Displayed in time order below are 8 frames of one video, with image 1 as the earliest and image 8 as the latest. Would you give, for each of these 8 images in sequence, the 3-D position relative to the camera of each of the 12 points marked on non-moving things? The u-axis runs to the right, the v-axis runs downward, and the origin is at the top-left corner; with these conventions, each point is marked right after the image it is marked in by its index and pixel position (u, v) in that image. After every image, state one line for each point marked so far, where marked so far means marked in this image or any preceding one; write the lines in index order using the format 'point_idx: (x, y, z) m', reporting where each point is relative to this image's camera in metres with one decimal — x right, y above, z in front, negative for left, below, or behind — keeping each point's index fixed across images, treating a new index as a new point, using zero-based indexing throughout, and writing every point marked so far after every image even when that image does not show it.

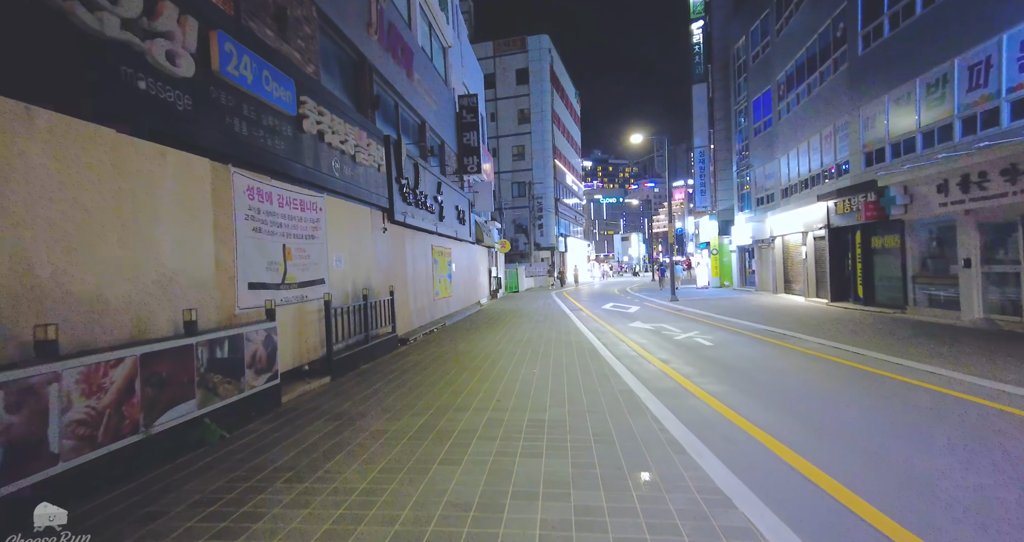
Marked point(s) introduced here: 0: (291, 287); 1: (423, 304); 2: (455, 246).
0: (-3.1, -0.2, +6.5) m
1: (-2.6, -1.0, +13.6) m
2: (-2.2, +1.0, +18.1) m
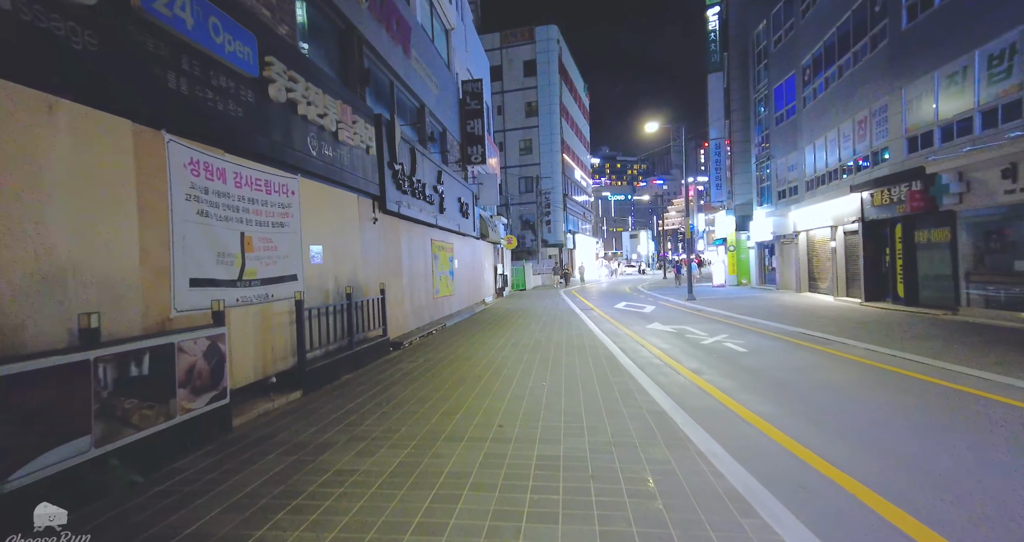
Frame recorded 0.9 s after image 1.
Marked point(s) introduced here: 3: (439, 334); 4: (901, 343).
0: (-3.1, -0.2, +5.4) m
1: (-2.4, -0.9, +12.5) m
2: (-2.0, +1.1, +16.9) m
3: (-1.9, -1.6, +11.9) m
4: (+8.1, -1.5, +9.7) m
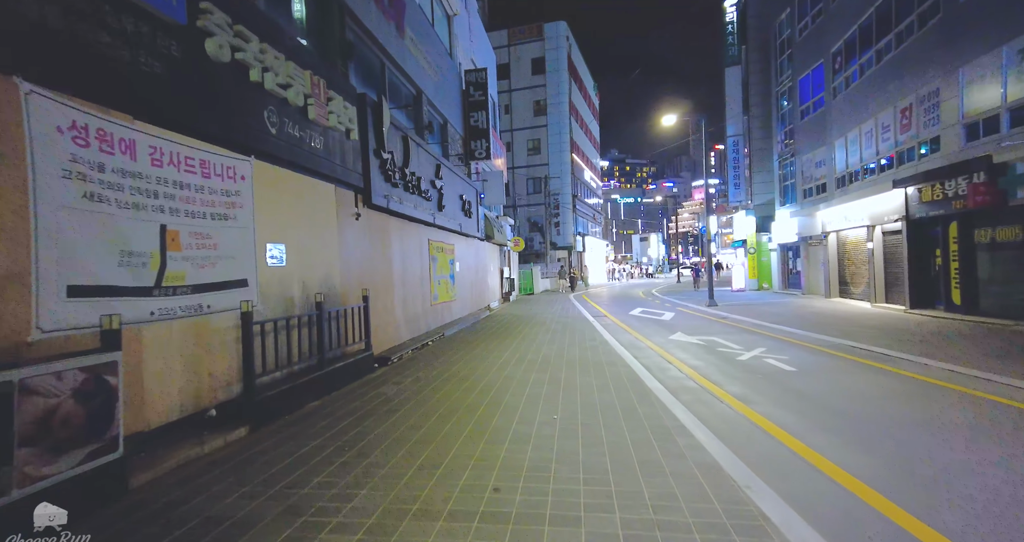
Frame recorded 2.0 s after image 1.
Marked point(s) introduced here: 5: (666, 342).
0: (-3.0, -0.2, +4.2) m
1: (-2.3, -1.0, +11.2) m
2: (-1.8, +1.0, +15.7) m
3: (-1.8, -1.7, +10.6) m
4: (+8.2, -1.6, +8.3) m
5: (+3.7, -1.7, +11.1) m
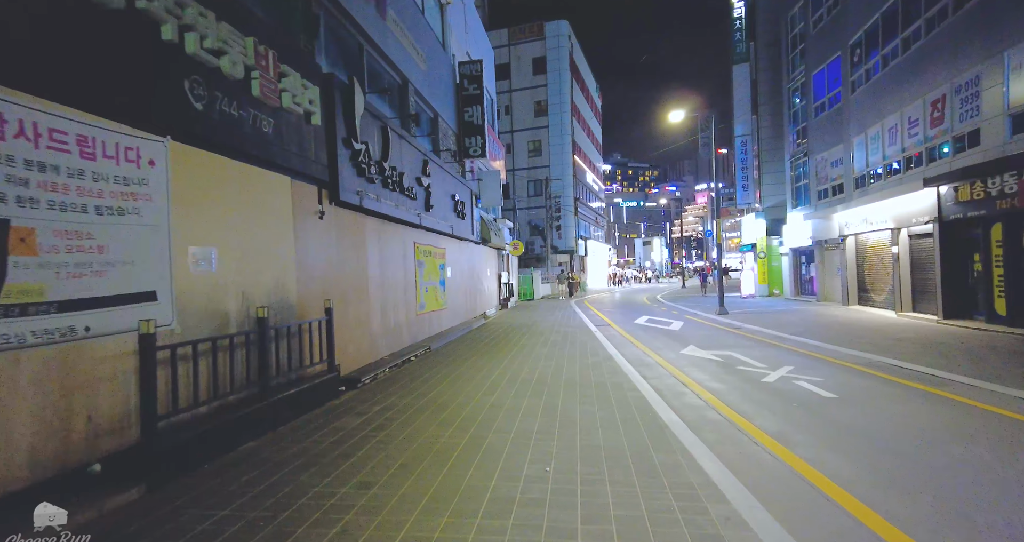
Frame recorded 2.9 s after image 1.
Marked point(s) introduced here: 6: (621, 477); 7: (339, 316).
0: (-3.2, -0.3, +3.1) m
1: (-2.4, -1.1, +10.1) m
2: (-1.9, +0.8, +14.6) m
3: (-1.9, -1.9, +9.5) m
4: (+8.0, -1.7, +7.1) m
5: (+3.5, -1.8, +9.9) m
6: (+1.0, -1.8, +4.1) m
7: (-2.8, -0.7, +7.5) m
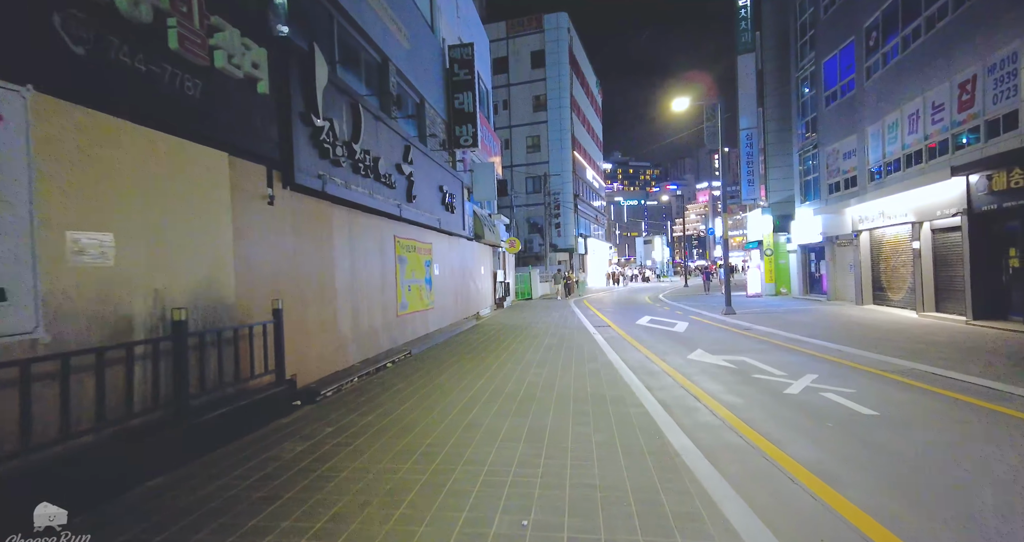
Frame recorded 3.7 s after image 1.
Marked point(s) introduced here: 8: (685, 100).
0: (-3.5, -0.2, +2.1) m
1: (-2.6, -1.0, +9.1) m
2: (-2.1, +0.9, +13.6) m
3: (-2.2, -1.8, +8.5) m
4: (+7.8, -1.6, +6.0) m
5: (+3.3, -1.8, +8.9) m
6: (+0.7, -1.7, +3.0) m
7: (-3.0, -0.6, +6.5) m
8: (+6.6, +6.5, +17.7) m
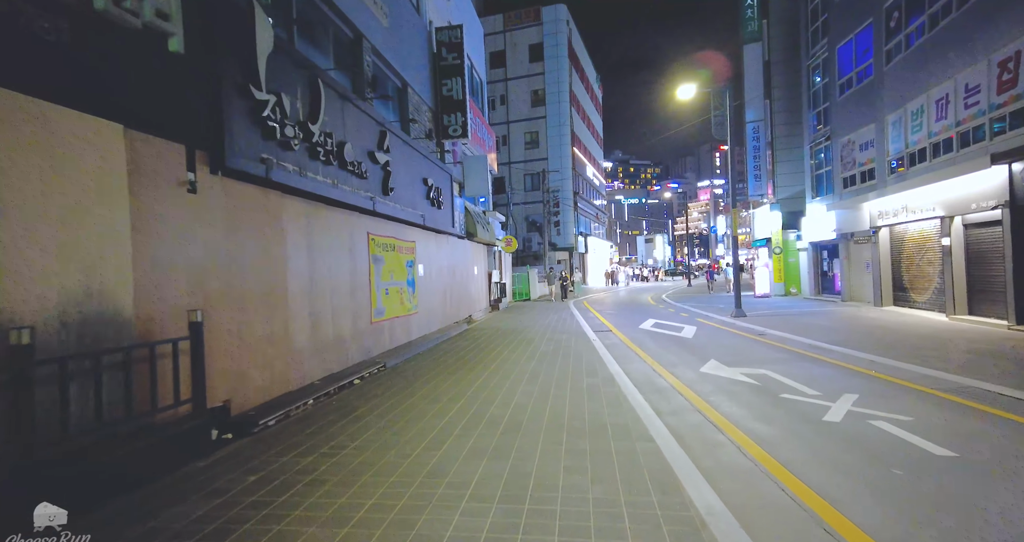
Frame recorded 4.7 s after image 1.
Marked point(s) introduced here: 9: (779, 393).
0: (-3.7, -0.3, +0.9) m
1: (-2.9, -1.0, +7.9) m
2: (-2.3, +0.9, +12.4) m
3: (-2.4, -1.8, +7.3) m
4: (+7.6, -1.6, +4.9) m
5: (+3.1, -1.8, +7.8) m
6: (+0.5, -1.8, +1.9) m
7: (-3.2, -0.7, +5.3) m
8: (+6.4, +6.5, +16.5) m
9: (+3.7, -1.7, +6.5) m
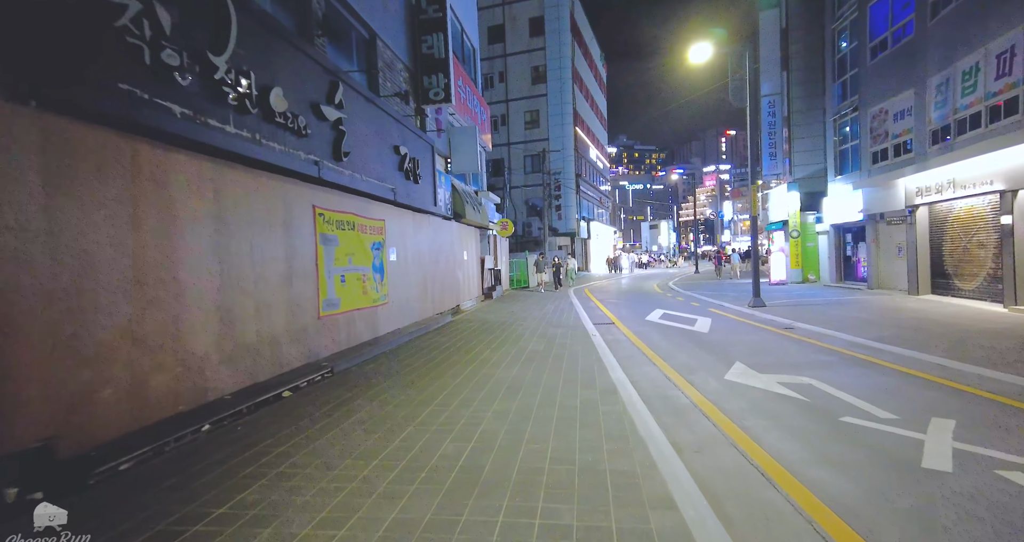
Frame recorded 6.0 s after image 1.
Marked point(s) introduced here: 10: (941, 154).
0: (-4.1, -0.2, -0.7) m
1: (-3.2, -0.8, +6.3) m
2: (-2.6, +1.2, +10.7) m
3: (-2.7, -1.6, +5.7) m
4: (+7.2, -1.4, +3.2) m
5: (+2.8, -1.5, +6.1) m
6: (+0.1, -1.7, +0.2) m
7: (-3.6, -0.5, +3.7) m
8: (+6.1, +7.0, +14.6) m
9: (+3.4, -1.5, +4.8) m
10: (+12.2, +3.3, +13.2) m
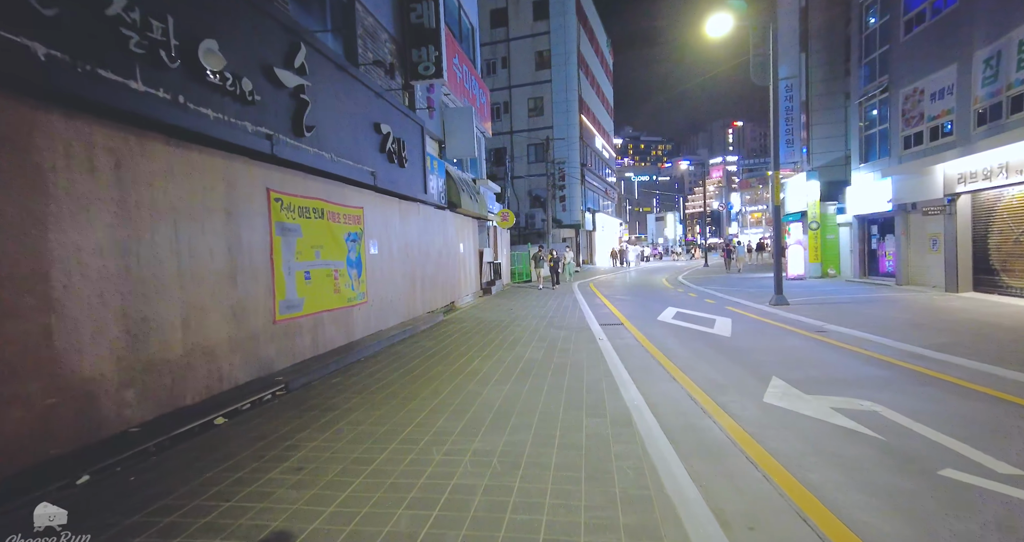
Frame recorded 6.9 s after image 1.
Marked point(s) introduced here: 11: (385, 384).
0: (-4.2, -0.3, -1.9) m
1: (-3.3, -0.8, +5.1) m
2: (-2.7, +1.4, +9.5) m
3: (-2.8, -1.6, +4.5) m
4: (+7.1, -1.5, +1.9) m
5: (+2.6, -1.5, +4.9) m
6: (0.0, -1.7, -0.9) m
7: (-3.7, -0.5, +2.5) m
8: (+6.1, +7.2, +13.2) m
9: (+3.3, -1.5, +3.6) m
10: (+12.2, +3.4, +11.8) m
11: (-1.7, -1.5, +6.4) m
